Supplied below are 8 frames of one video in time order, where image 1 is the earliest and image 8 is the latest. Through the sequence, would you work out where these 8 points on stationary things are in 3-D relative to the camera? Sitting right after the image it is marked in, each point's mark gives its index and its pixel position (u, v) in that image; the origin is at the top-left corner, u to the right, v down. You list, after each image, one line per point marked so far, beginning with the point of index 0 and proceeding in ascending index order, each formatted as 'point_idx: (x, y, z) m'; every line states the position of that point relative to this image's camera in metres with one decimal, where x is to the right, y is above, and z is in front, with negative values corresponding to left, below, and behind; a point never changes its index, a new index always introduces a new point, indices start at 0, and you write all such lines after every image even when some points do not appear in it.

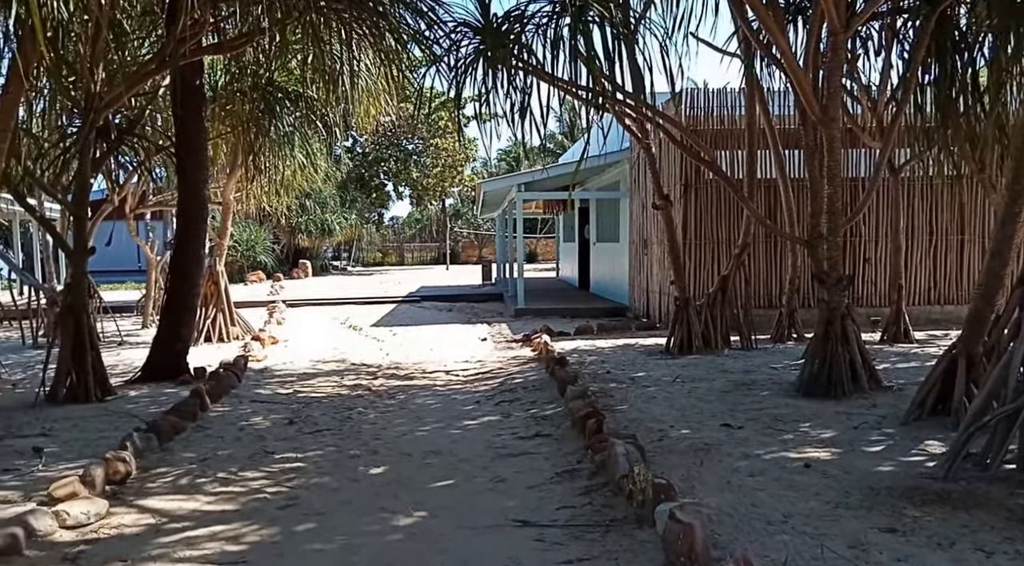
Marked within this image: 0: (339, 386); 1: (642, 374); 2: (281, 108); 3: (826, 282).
0: (-1.4, -0.8, +6.7) m
1: (+0.9, -0.6, +5.8) m
2: (-2.3, +1.7, +8.2) m
3: (+1.9, 0.0, +5.0) m
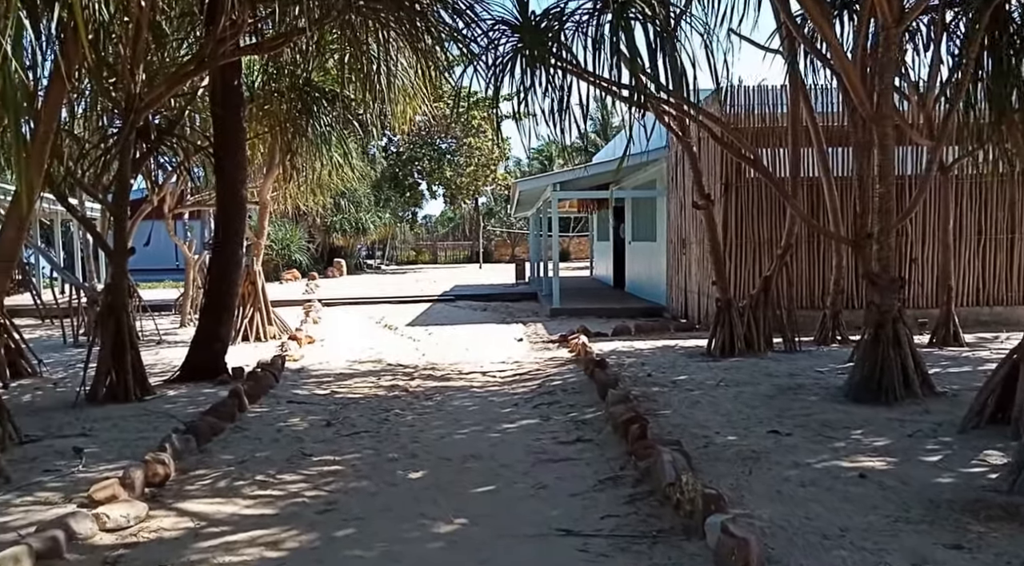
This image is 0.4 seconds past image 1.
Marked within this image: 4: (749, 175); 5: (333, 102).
0: (-1.1, -0.8, +6.7) m
1: (+1.2, -0.7, +5.7) m
2: (-1.9, +1.7, +8.2) m
3: (+2.1, 0.0, +4.9) m
4: (+2.5, +1.2, +8.8) m
5: (-1.8, +1.8, +8.2) m
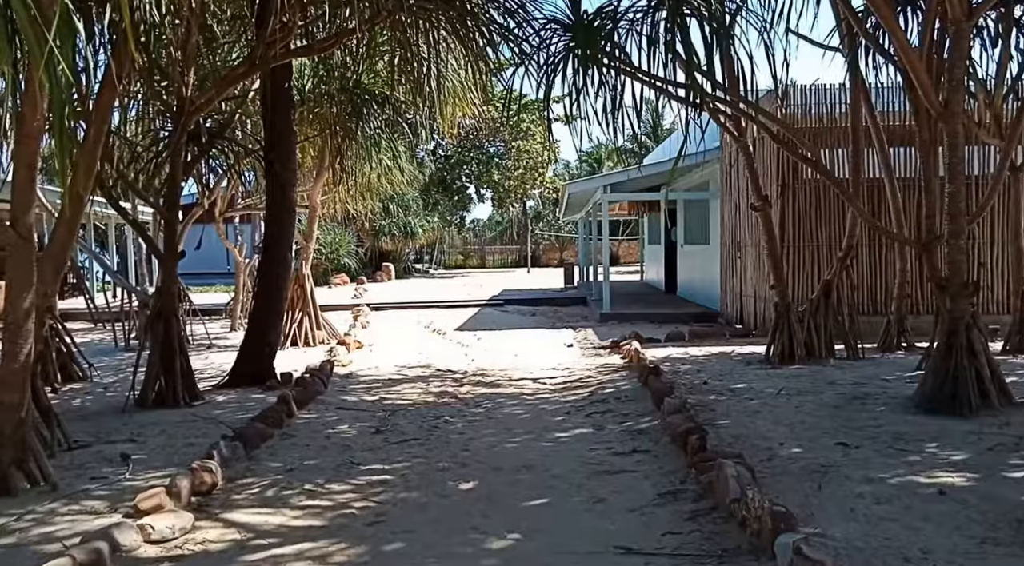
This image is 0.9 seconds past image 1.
0: (-0.7, -0.9, +6.6) m
1: (+1.5, -0.7, +5.5) m
2: (-1.4, +1.7, +8.2) m
3: (+2.4, 0.0, +4.6) m
4: (+3.1, +1.1, +8.6) m
5: (-1.3, +1.8, +8.1) m
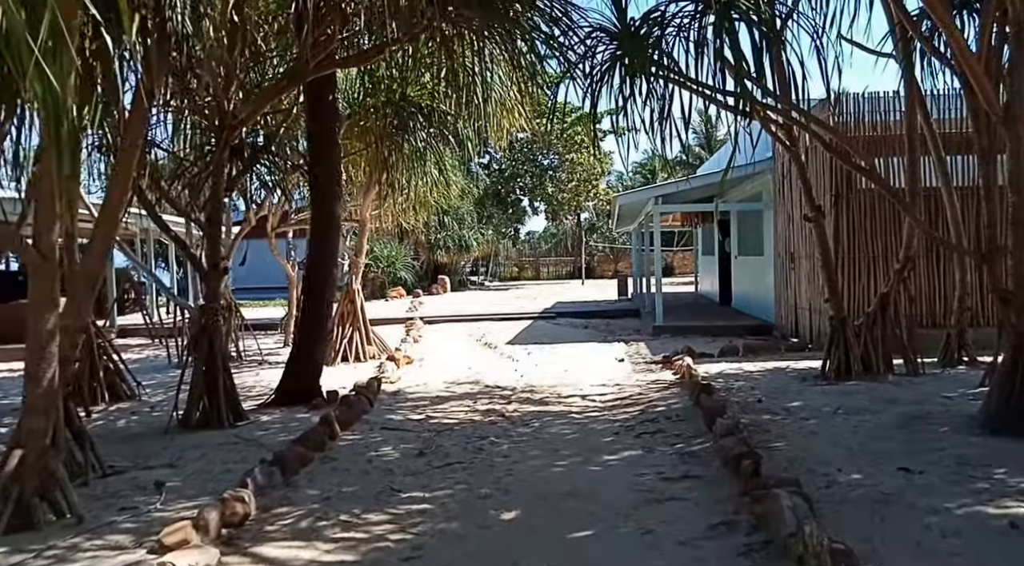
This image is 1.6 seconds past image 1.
0: (-0.3, -1.0, +6.5) m
1: (+1.8, -0.8, +5.3) m
2: (-0.9, +1.5, +8.1) m
3: (+2.7, -0.1, +4.3) m
4: (+3.5, +1.0, +8.2) m
5: (-0.8, +1.6, +8.1) m
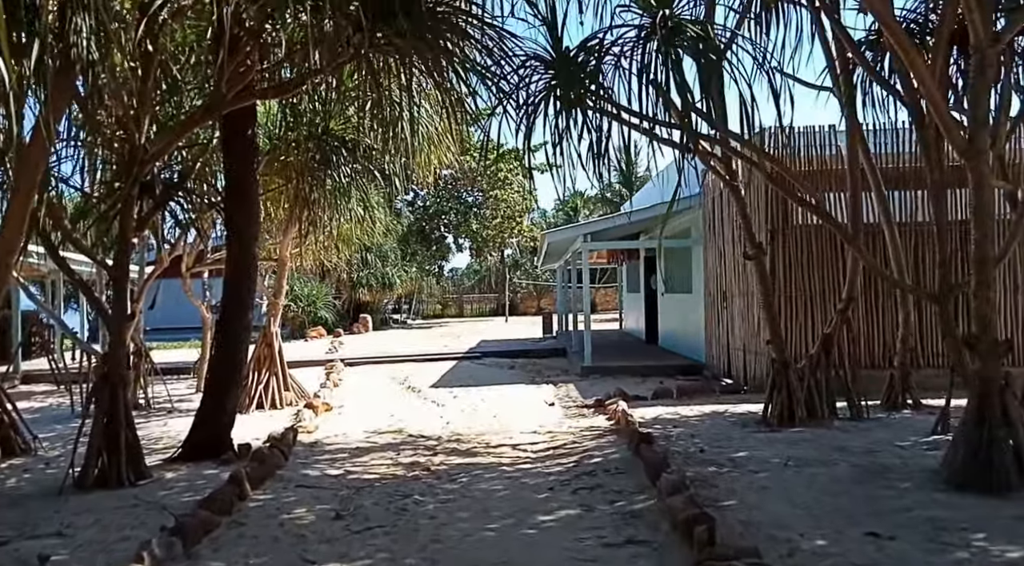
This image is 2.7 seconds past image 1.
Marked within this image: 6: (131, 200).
0: (-0.9, -1.3, +6.0) m
1: (+1.4, -1.0, +5.0) m
2: (-1.6, +1.1, +7.7) m
3: (+2.3, -0.3, +4.2) m
4: (+2.8, +0.6, +8.2) m
5: (-1.5, +1.2, +7.7) m
6: (-2.6, +0.5, +5.5) m
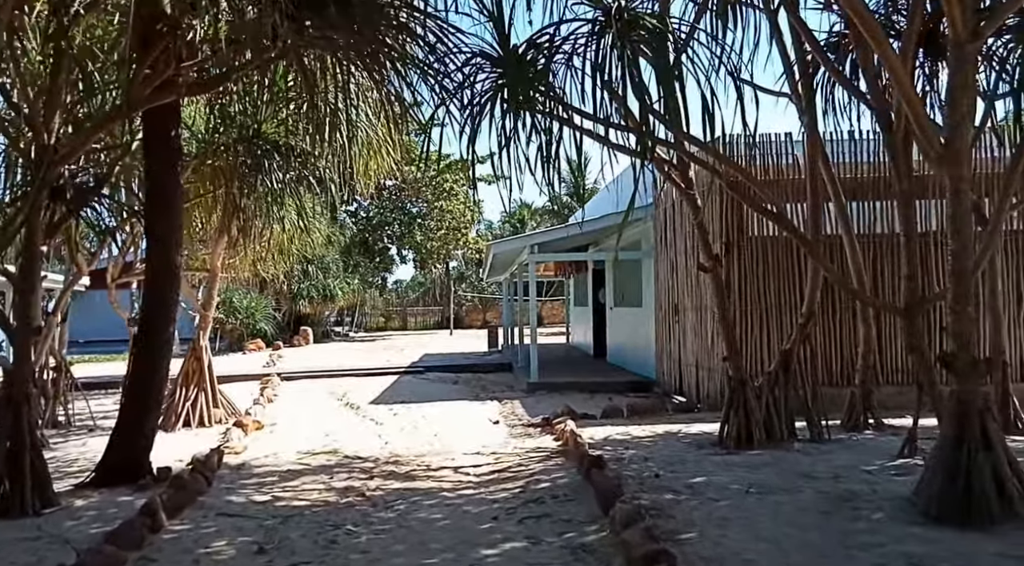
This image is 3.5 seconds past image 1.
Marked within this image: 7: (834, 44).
0: (-1.3, -1.4, +5.5) m
1: (+1.1, -1.1, +4.7) m
2: (-2.1, +1.0, +7.2) m
3: (+2.0, -0.4, +3.9) m
4: (+2.3, +0.5, +8.0) m
5: (-2.0, +1.1, +7.2) m
6: (-2.9, +0.5, +4.9) m
7: (+2.0, +1.5, +5.1) m
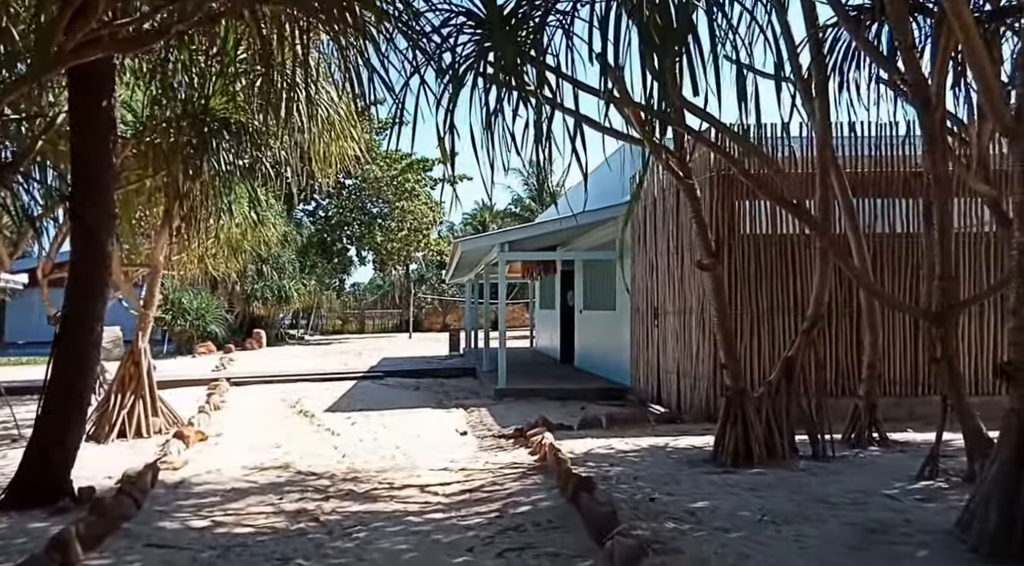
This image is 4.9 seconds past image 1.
0: (-1.4, -1.4, +4.9) m
1: (+1.0, -1.1, +4.1) m
2: (-2.3, +1.1, +6.5) m
3: (+2.0, -0.4, +3.4) m
4: (+2.0, +0.5, +7.5) m
5: (-2.2, +1.1, +6.5) m
6: (-3.0, +0.5, +4.2) m
7: (+1.9, +1.5, +4.7) m
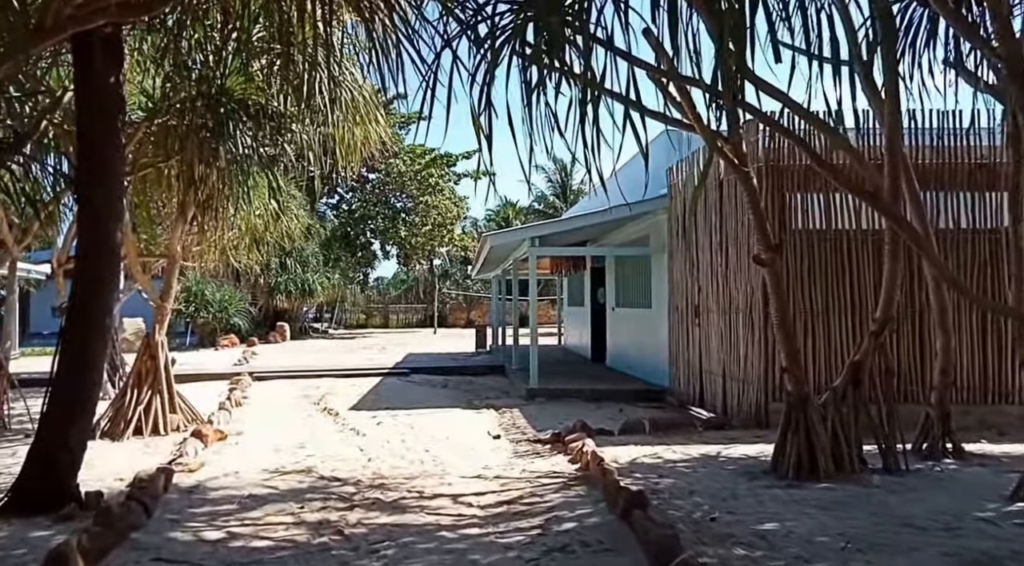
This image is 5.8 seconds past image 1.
0: (-1.2, -1.3, +4.5) m
1: (+1.2, -1.1, +3.7) m
2: (-2.0, +1.1, +6.1) m
3: (+2.2, -0.4, +3.0) m
4: (+2.3, +0.5, +7.0) m
5: (-1.9, +1.2, +6.1) m
6: (-2.8, +0.6, +3.8) m
7: (+2.1, +1.5, +4.2) m
